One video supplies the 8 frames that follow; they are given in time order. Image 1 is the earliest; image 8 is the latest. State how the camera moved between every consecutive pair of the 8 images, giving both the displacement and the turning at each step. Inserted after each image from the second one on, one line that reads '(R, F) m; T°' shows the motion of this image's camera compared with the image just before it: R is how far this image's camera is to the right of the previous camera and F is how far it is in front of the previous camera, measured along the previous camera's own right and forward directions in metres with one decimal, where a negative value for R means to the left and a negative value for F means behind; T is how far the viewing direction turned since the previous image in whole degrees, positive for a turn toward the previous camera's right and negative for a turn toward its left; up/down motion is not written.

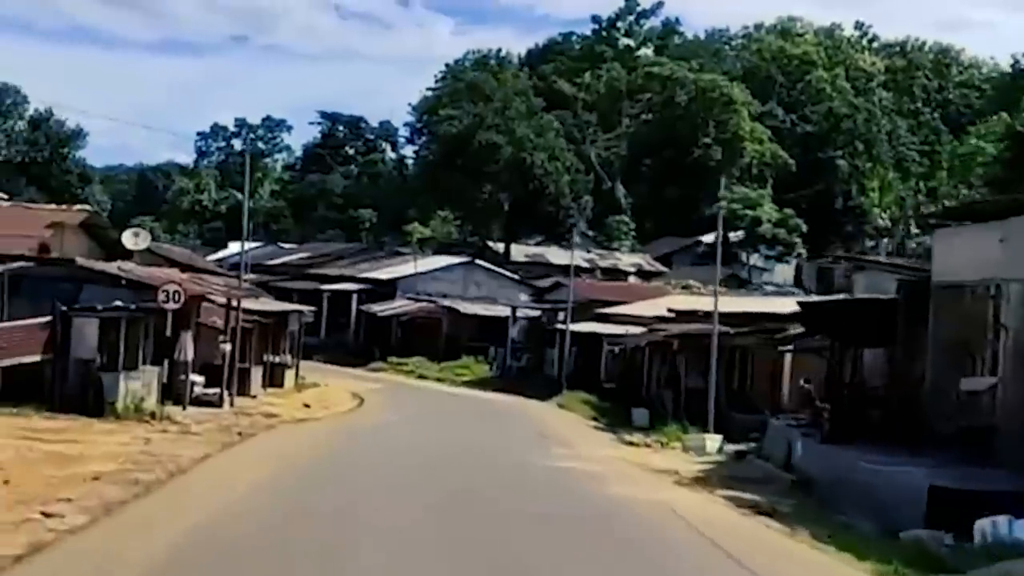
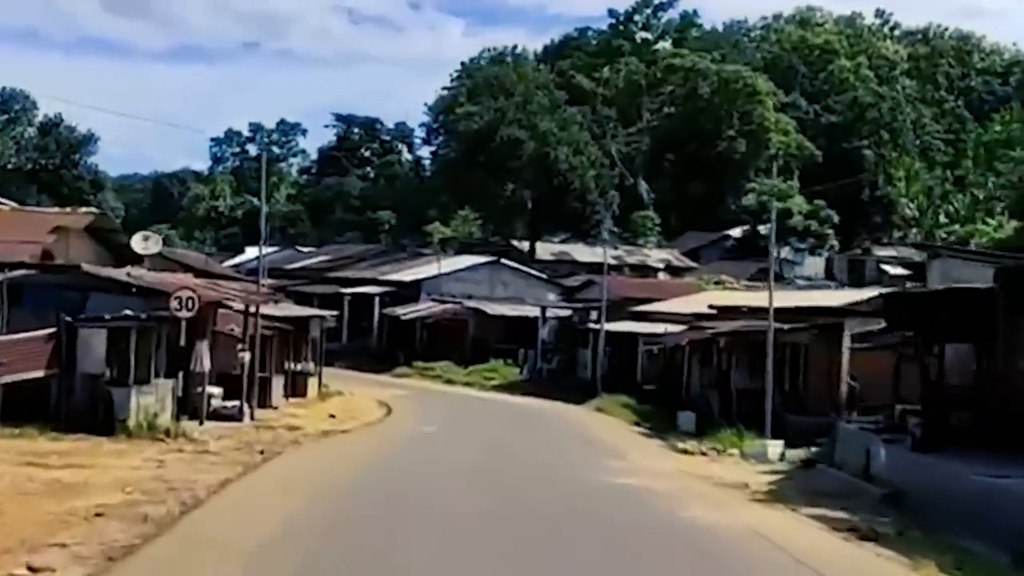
(-0.4, +2.2) m; -1°
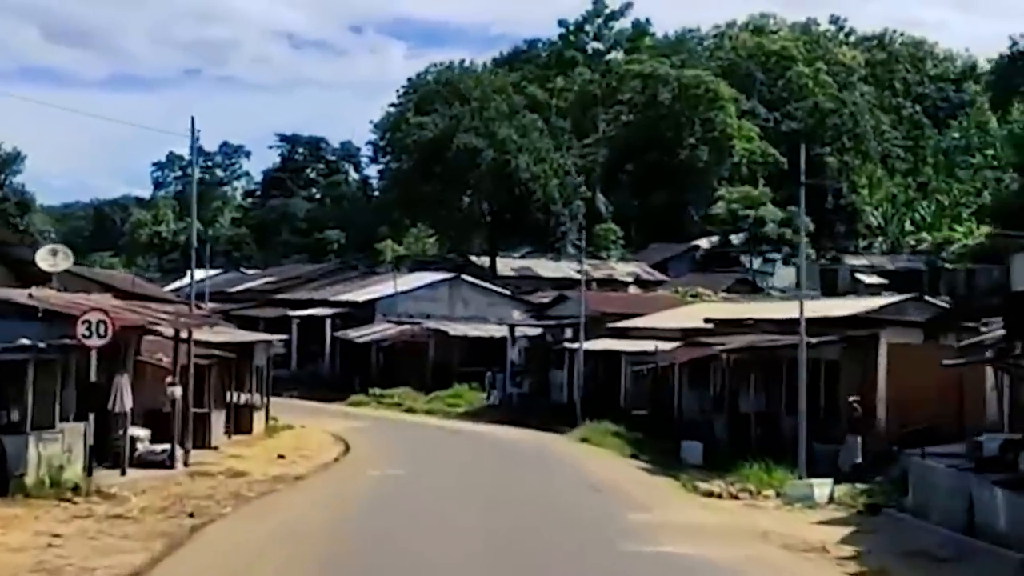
(-0.5, +4.9) m; +2°
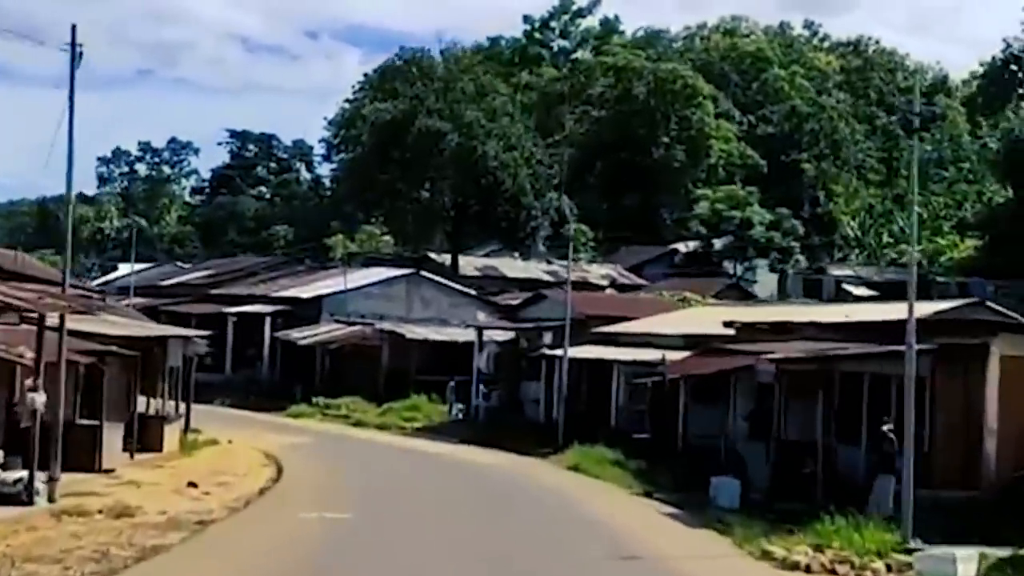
(-0.5, +7.1) m; +2°
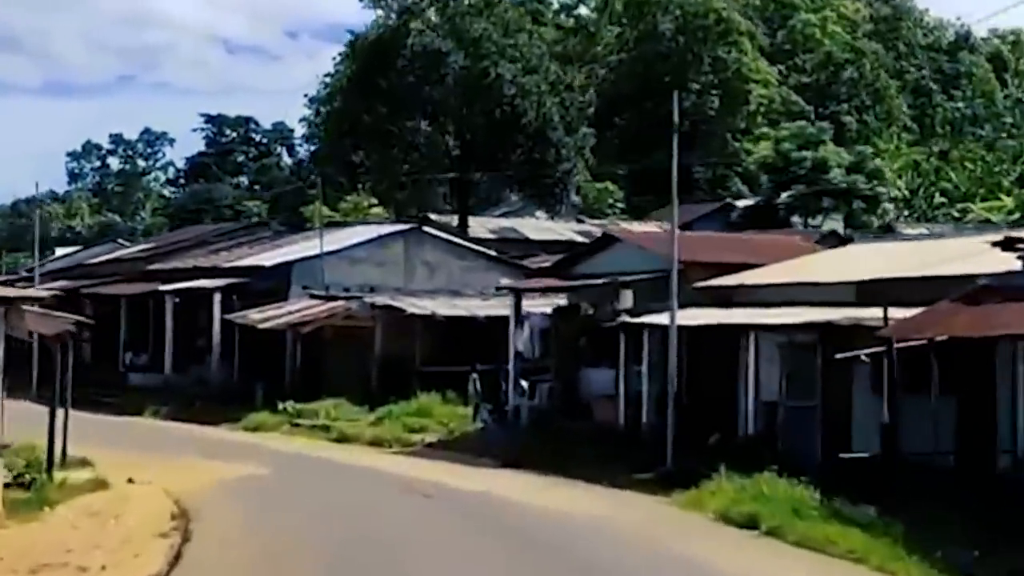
(-1.0, +14.1) m; 0°
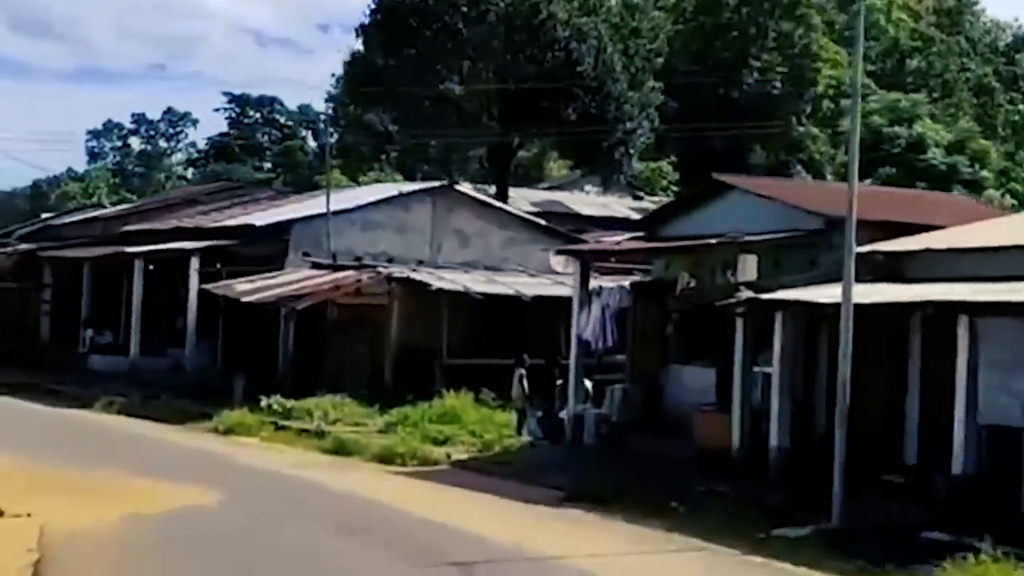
(-0.5, +8.0) m; -1°
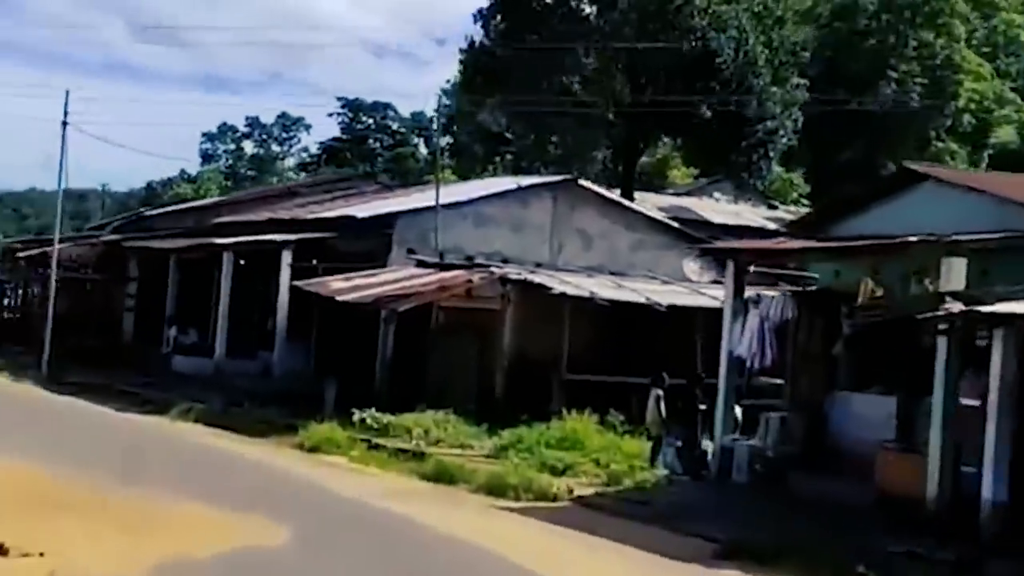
(-0.3, +3.4) m; -4°
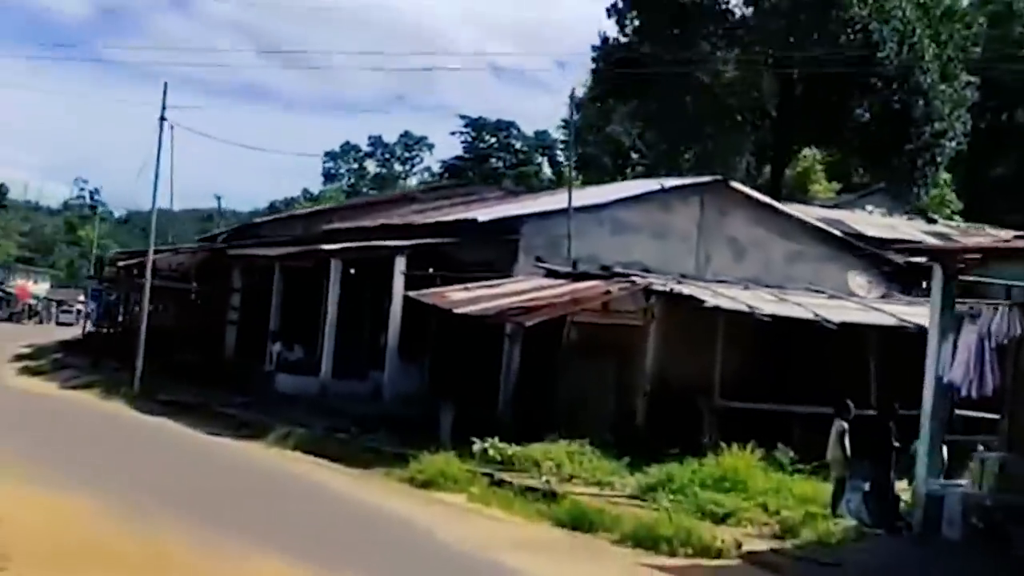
(-0.3, +3.2) m; -4°
